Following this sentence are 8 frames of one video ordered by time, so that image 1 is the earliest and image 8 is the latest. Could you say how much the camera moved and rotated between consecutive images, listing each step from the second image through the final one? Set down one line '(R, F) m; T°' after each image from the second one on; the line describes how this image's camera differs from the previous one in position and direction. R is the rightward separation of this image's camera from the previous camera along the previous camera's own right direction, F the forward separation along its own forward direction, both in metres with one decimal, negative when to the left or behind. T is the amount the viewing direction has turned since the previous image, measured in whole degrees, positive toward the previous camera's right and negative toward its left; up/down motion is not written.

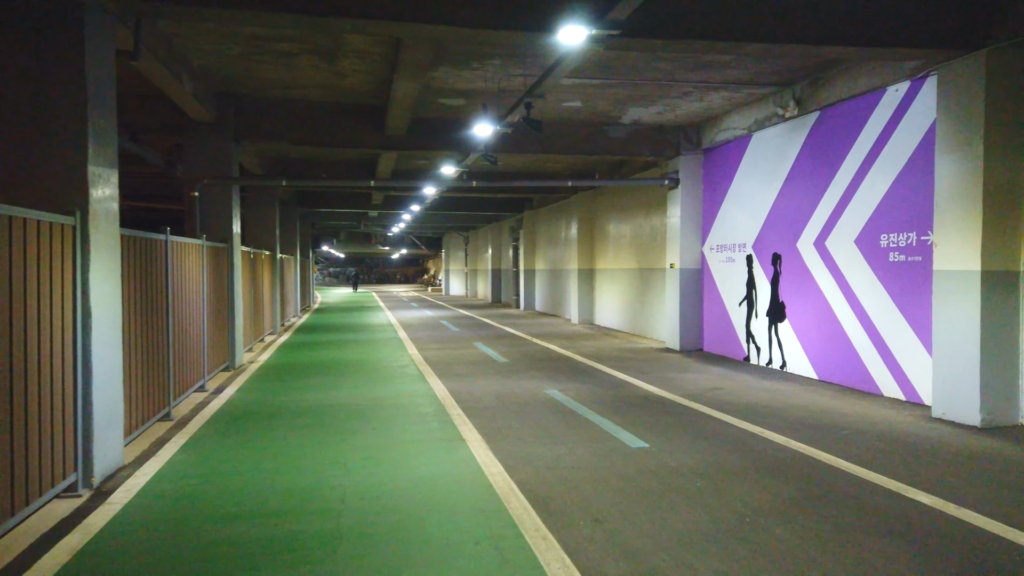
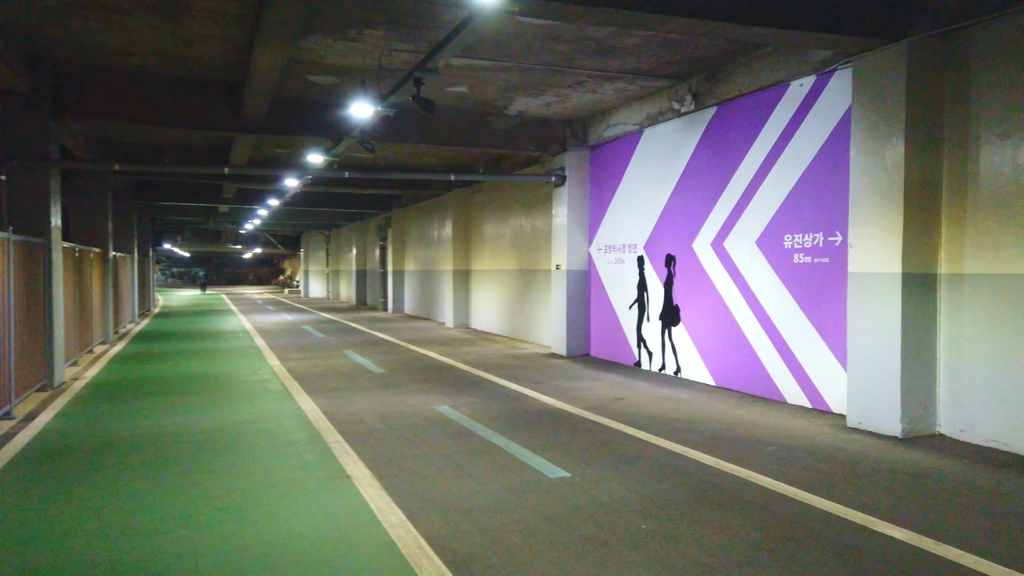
(-0.2, +1.0) m; +10°
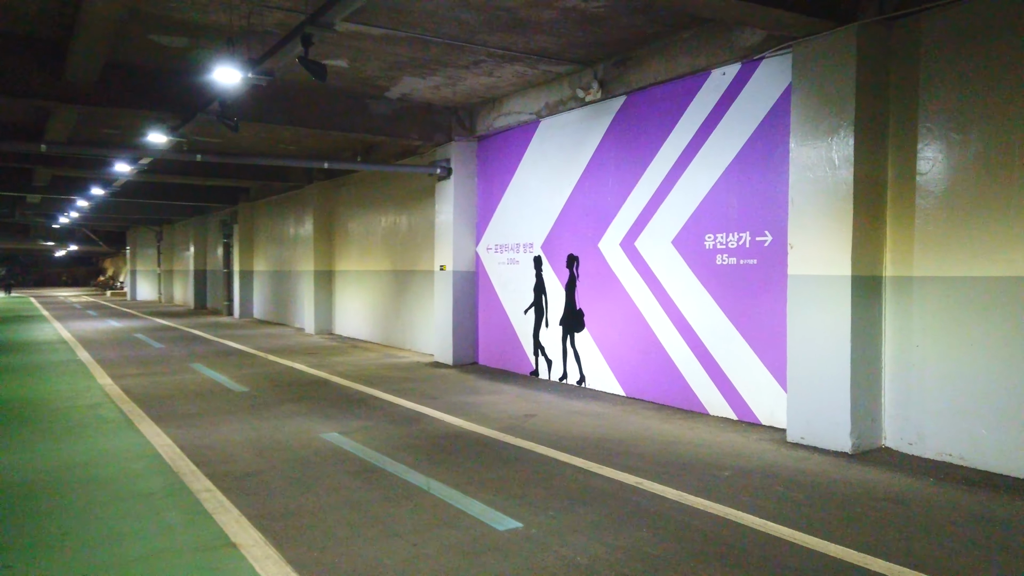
(-0.5, +1.1) m; +12°
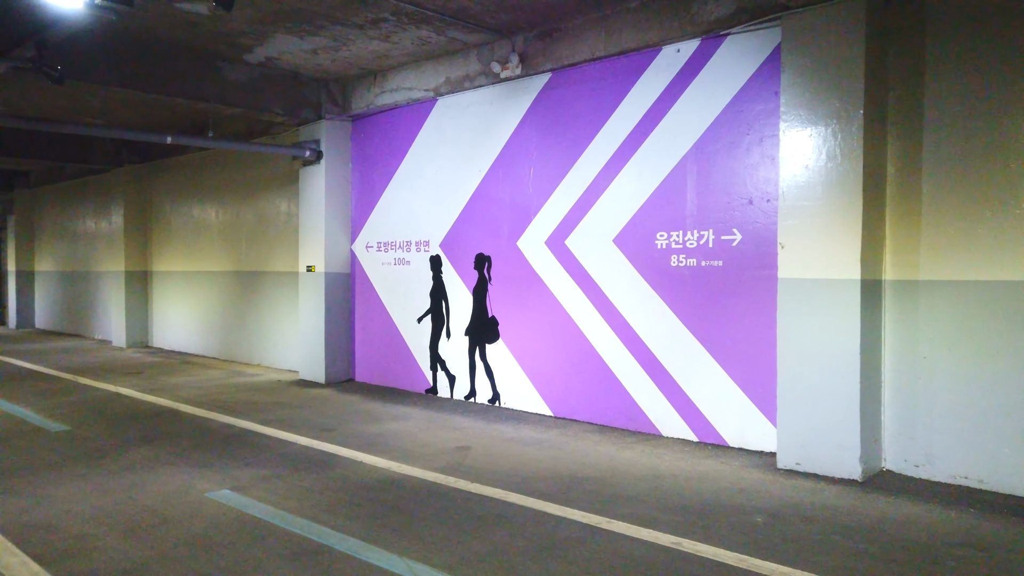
(-1.0, +1.4) m; +14°
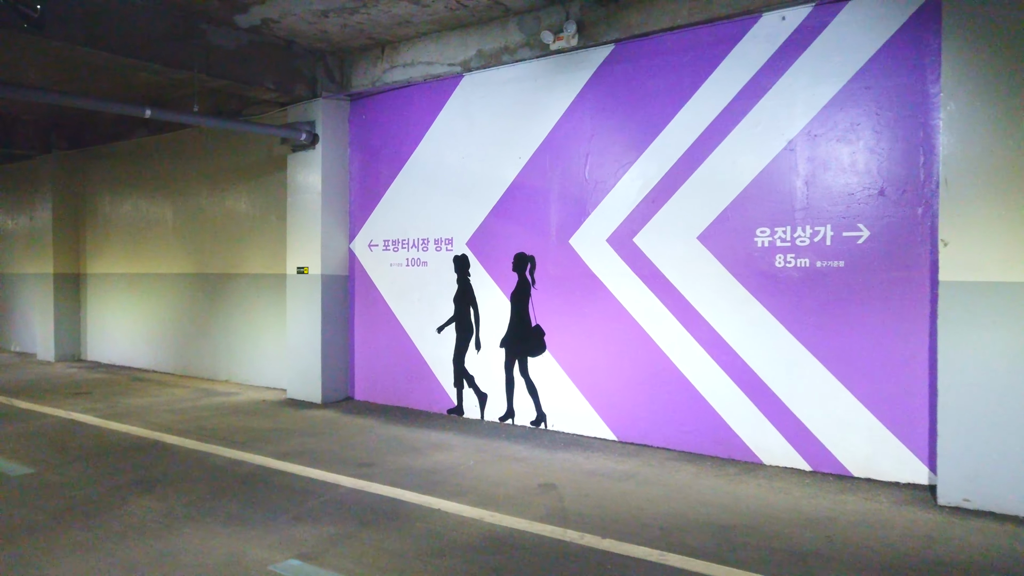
(-1.2, +1.1) m; +6°
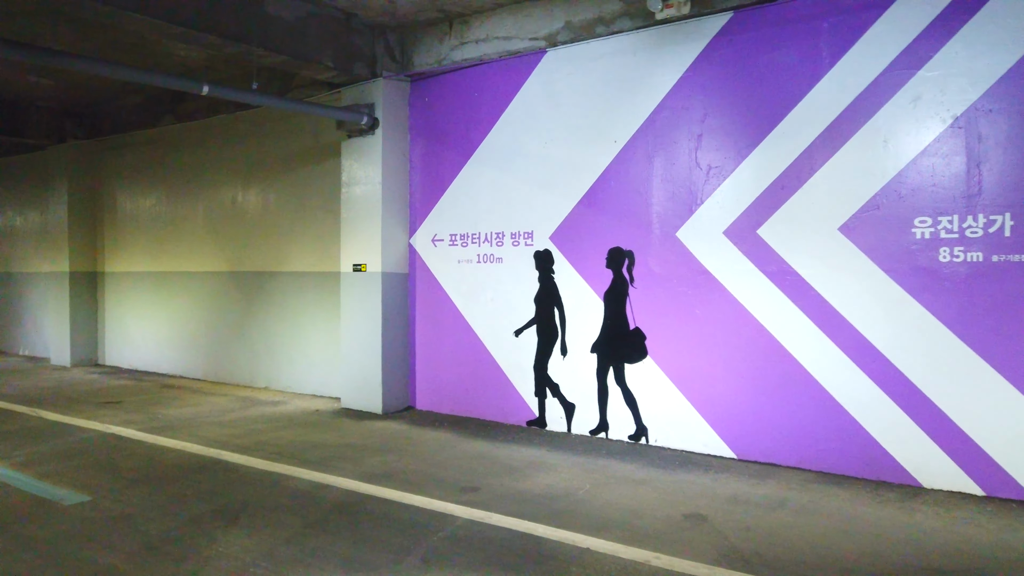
(-0.8, +0.7) m; +1°
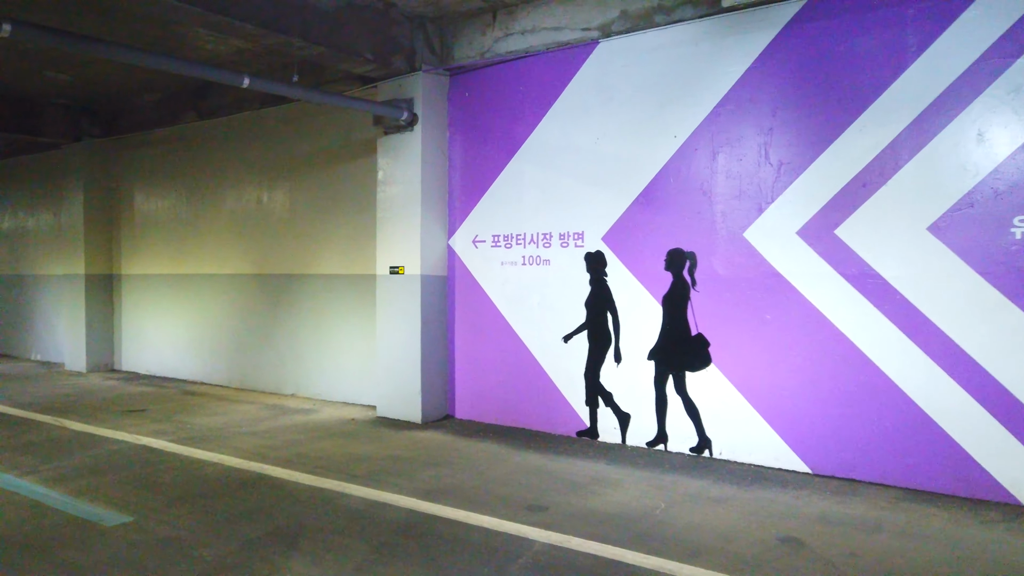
(-0.4, +0.3) m; 0°
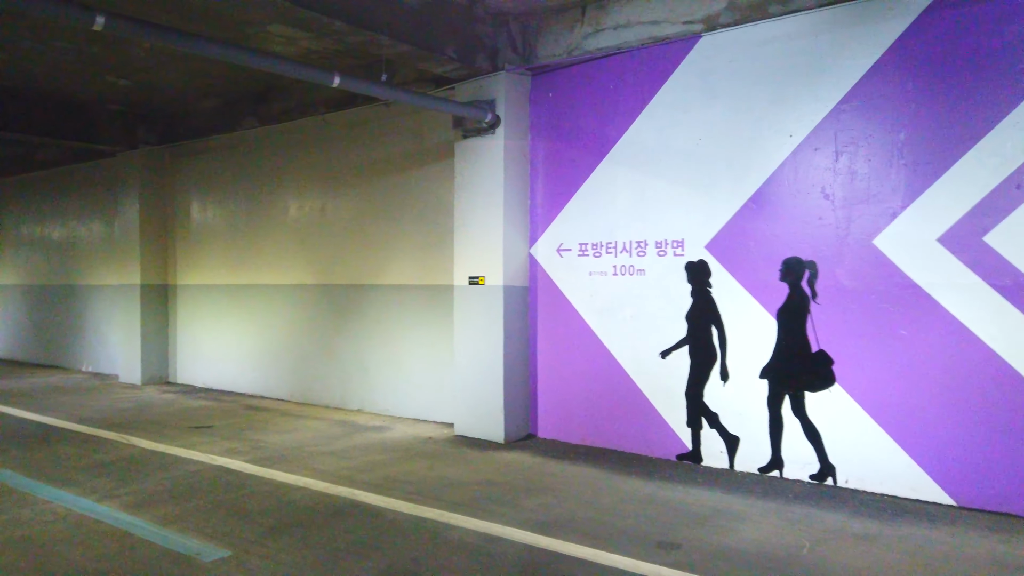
(-0.5, +0.4) m; -2°
